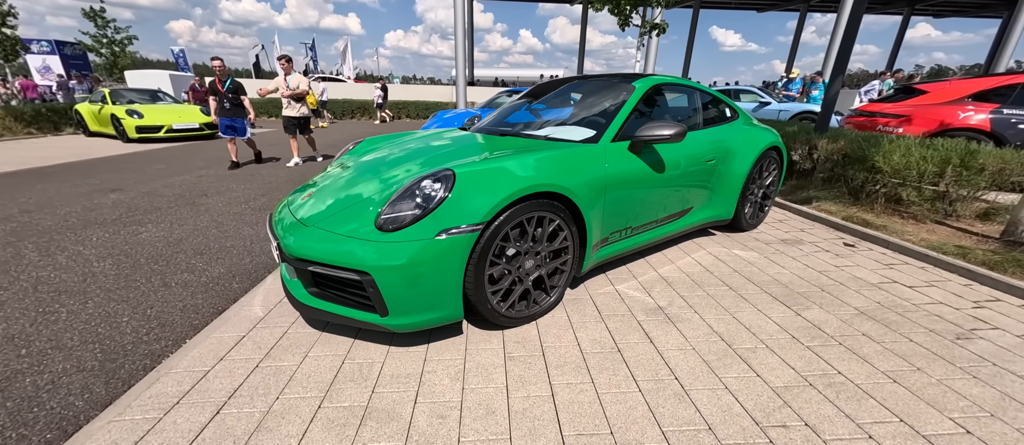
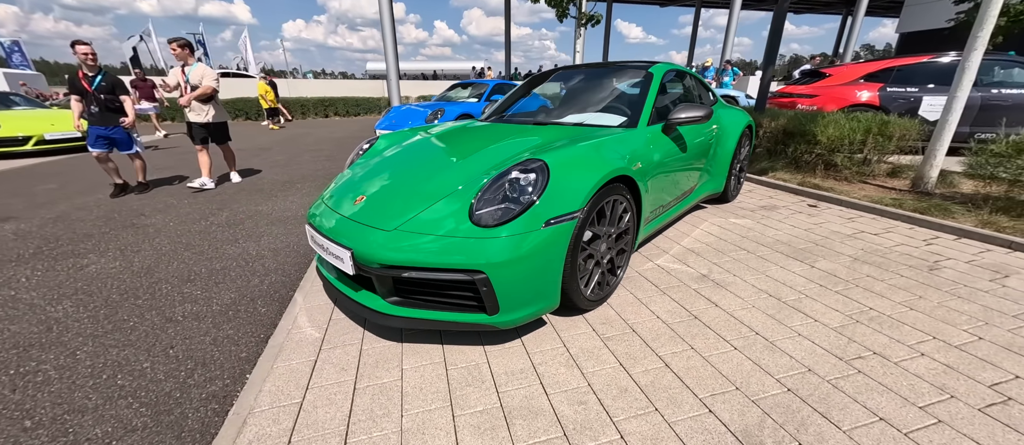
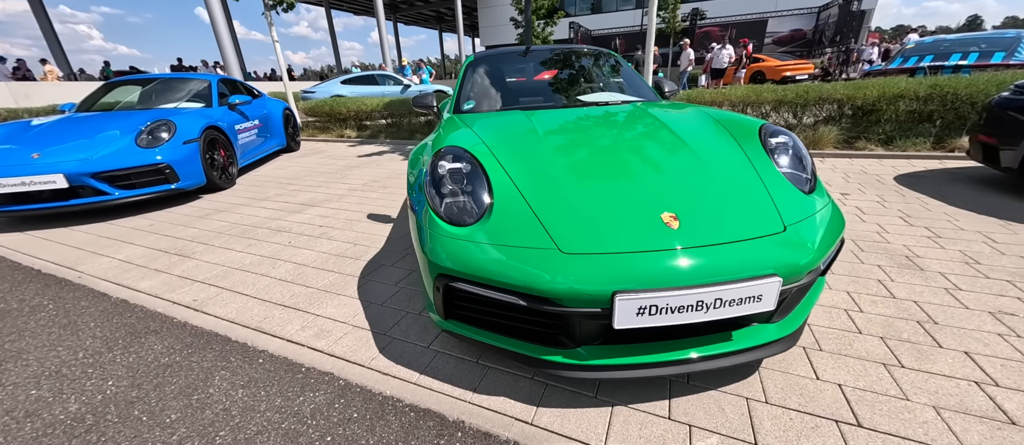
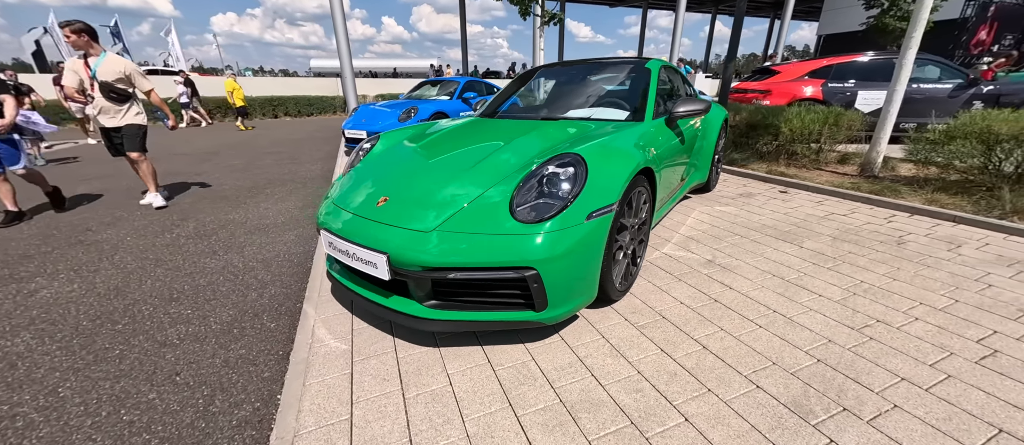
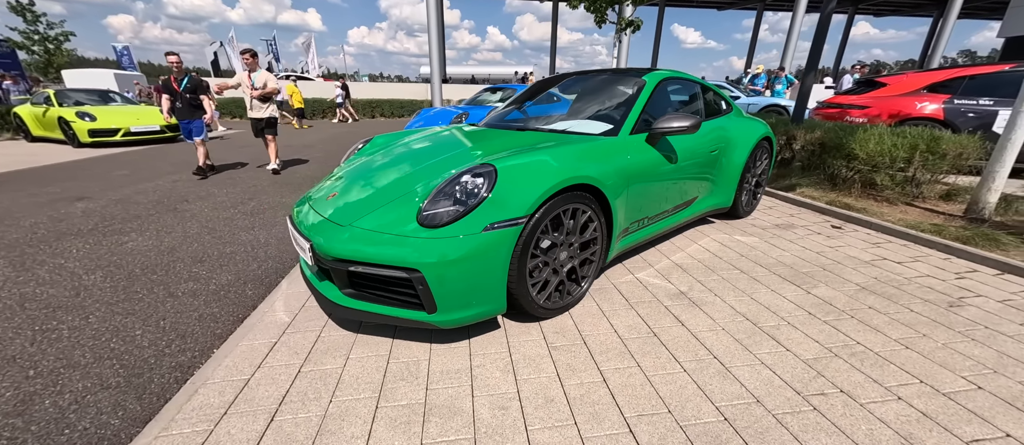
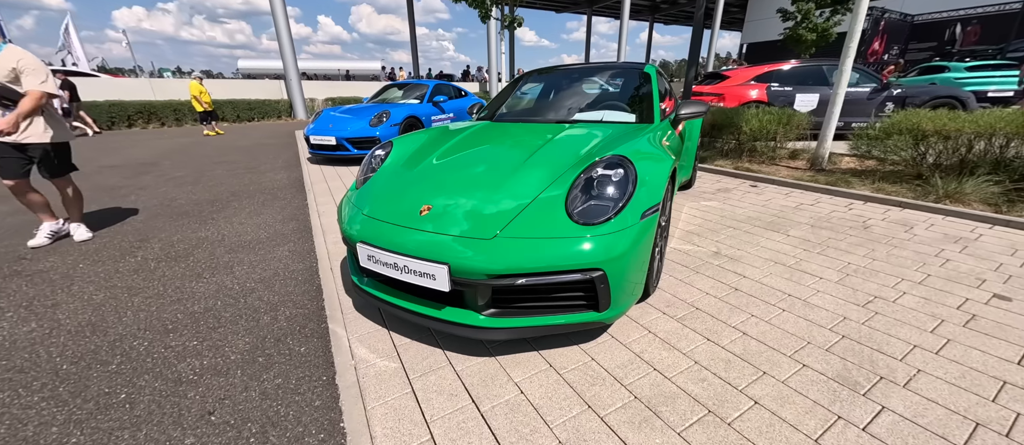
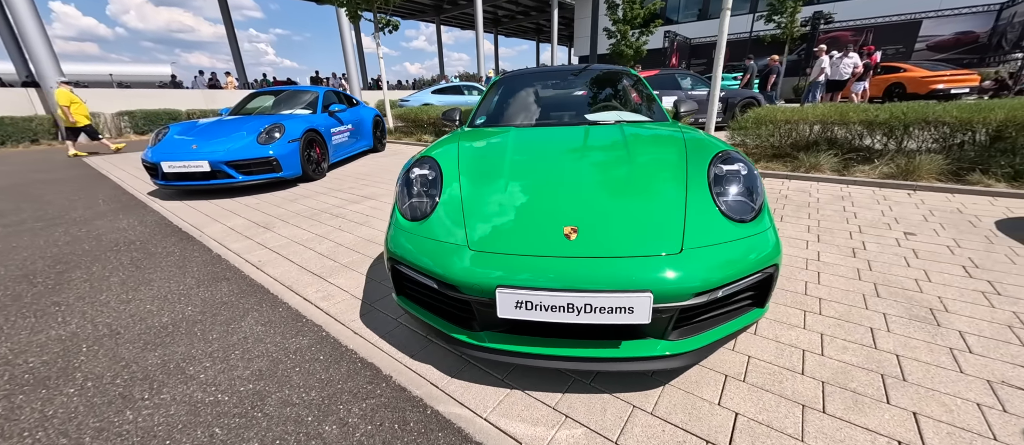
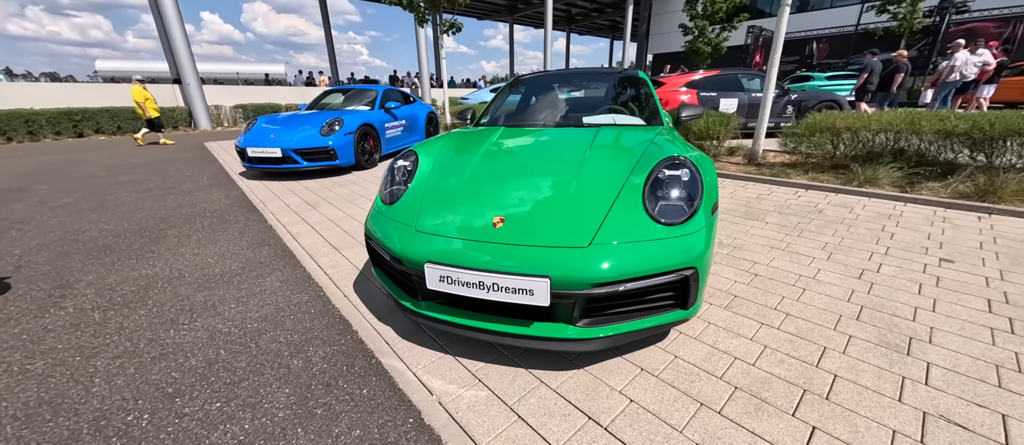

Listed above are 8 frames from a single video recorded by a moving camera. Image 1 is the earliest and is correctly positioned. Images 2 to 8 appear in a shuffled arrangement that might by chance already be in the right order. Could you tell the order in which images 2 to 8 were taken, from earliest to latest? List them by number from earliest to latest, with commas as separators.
5, 2, 4, 6, 8, 7, 3
